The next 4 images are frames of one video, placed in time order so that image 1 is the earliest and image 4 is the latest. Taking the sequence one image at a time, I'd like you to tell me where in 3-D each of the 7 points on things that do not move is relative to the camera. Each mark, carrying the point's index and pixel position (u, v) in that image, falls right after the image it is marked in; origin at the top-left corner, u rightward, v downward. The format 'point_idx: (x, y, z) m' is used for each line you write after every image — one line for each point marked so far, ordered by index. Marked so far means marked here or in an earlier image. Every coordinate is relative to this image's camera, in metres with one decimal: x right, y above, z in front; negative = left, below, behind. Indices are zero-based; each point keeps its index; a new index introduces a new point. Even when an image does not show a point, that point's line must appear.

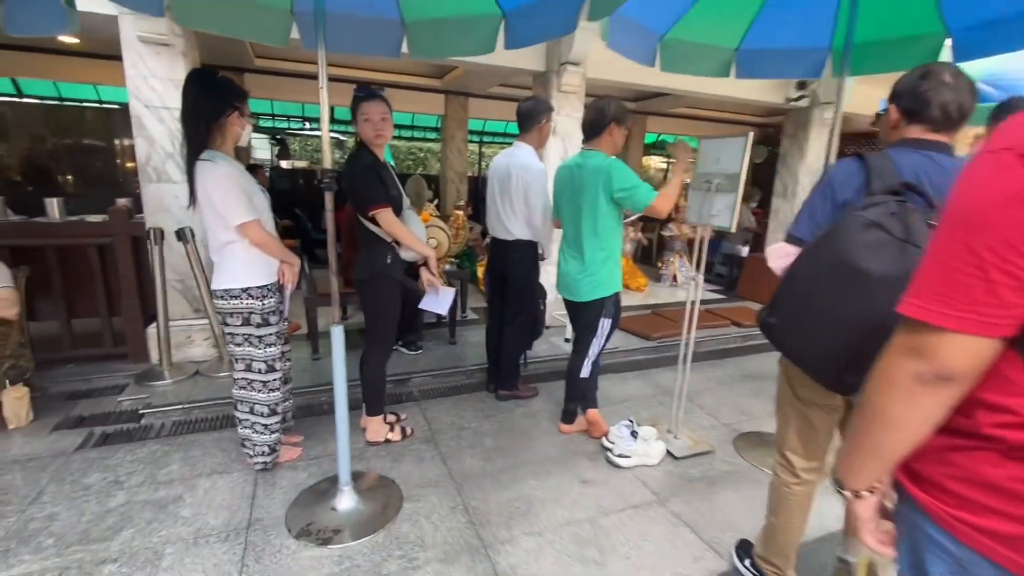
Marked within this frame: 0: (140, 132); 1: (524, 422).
0: (-2.4, +1.0, +3.2) m
1: (+0.1, -0.8, +3.0) m
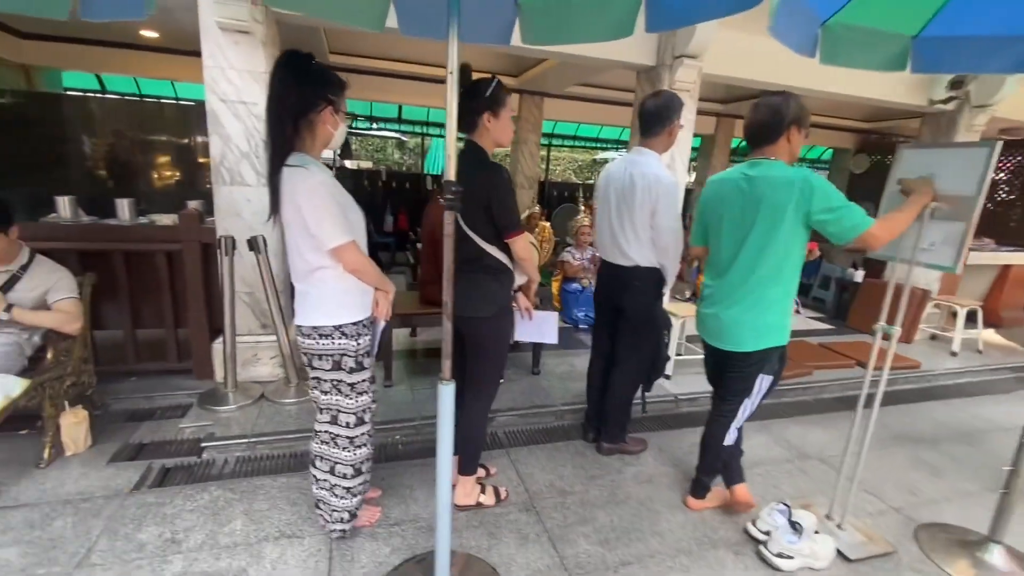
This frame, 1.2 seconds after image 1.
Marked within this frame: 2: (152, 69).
0: (-1.7, +0.9, +2.9) m
1: (+0.6, -1.0, +2.5) m
2: (-4.0, +2.4, +5.5) m
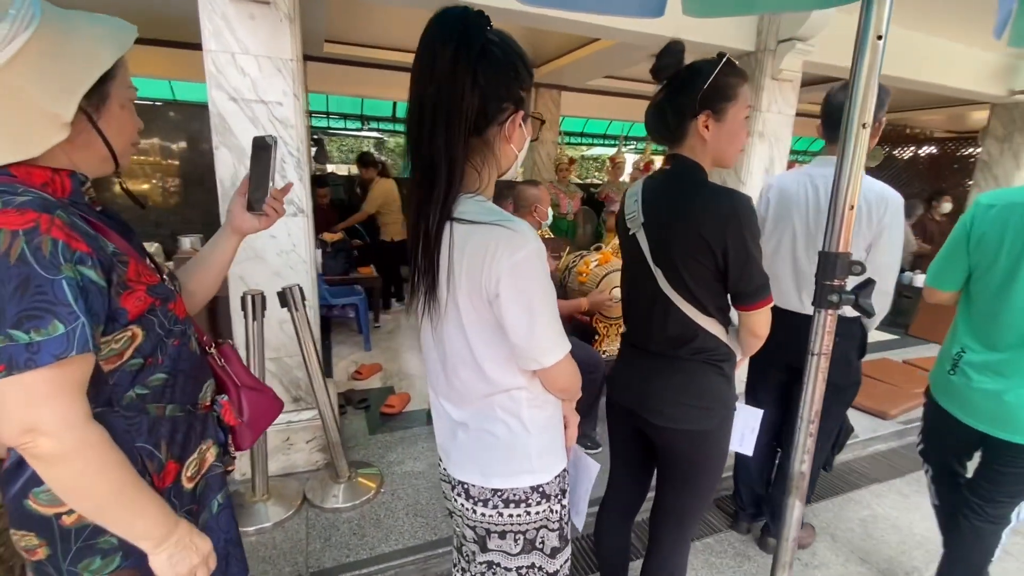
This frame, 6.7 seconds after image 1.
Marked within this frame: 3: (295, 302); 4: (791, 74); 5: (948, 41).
0: (-1.2, +0.6, +2.1) m
1: (+1.3, -1.2, +1.9) m
2: (-3.7, +2.0, +4.5) m
3: (-0.9, -0.1, +2.1) m
4: (+1.7, +1.3, +3.1) m
5: (+3.5, +2.0, +4.0) m
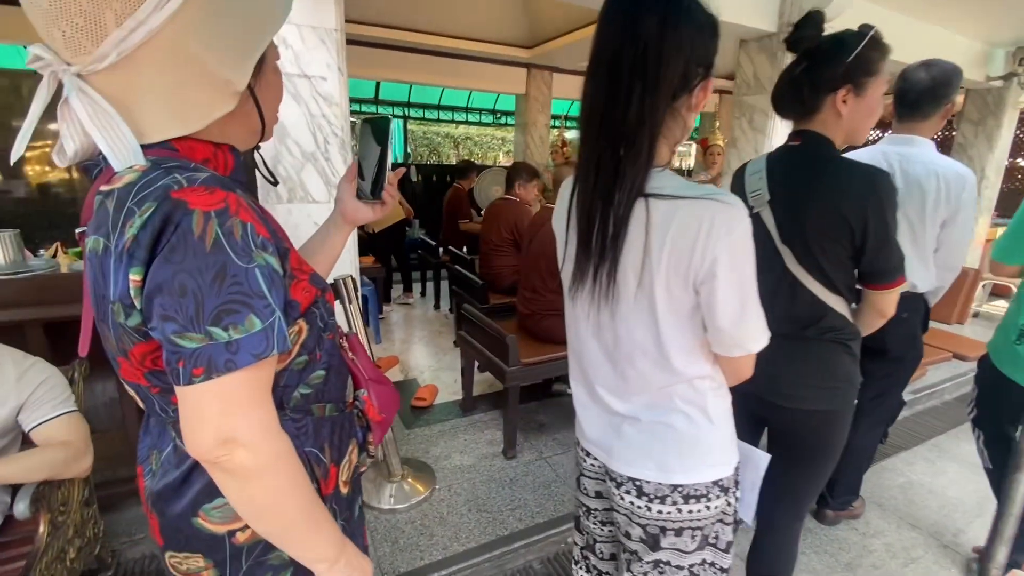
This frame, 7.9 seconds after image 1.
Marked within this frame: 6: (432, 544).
0: (-1.0, +0.7, +1.9) m
1: (+1.6, -1.1, +1.9) m
2: (-3.7, +2.1, +4.0) m
3: (-0.7, 0.0, +2.0) m
4: (+1.9, +1.5, +3.1) m
5: (+3.6, +2.2, +4.1) m
6: (-0.3, -1.0, +2.0) m
